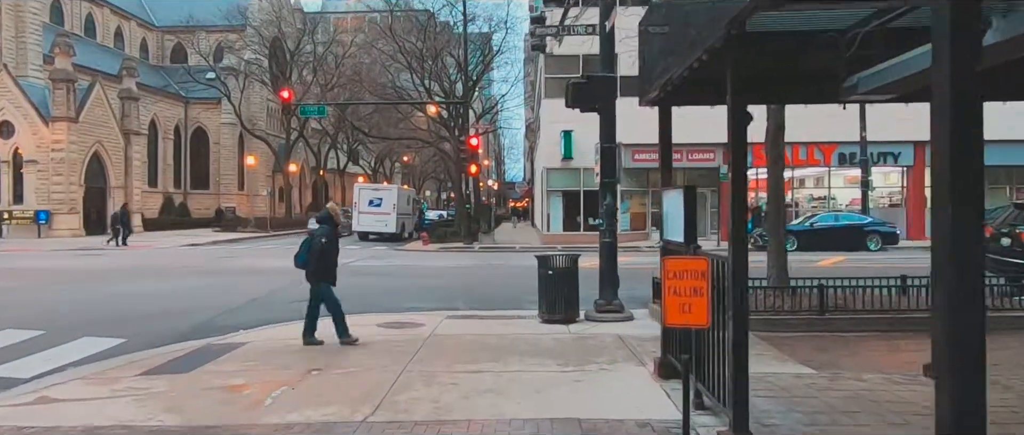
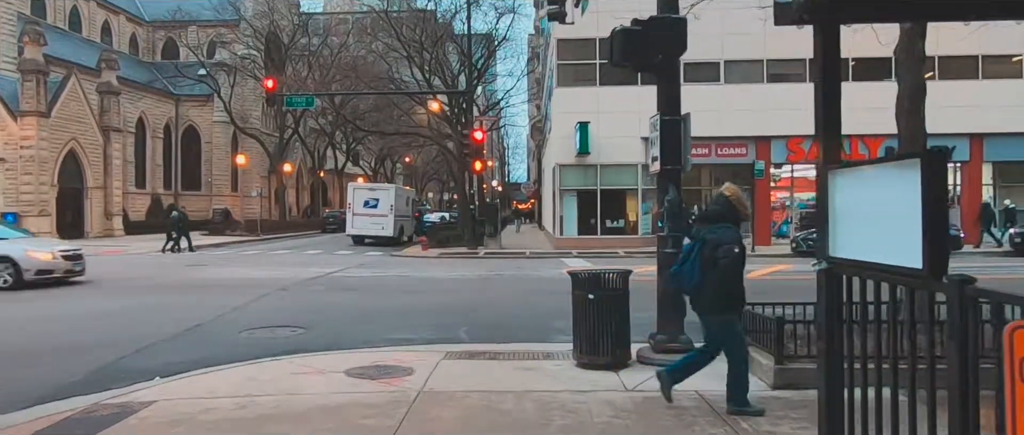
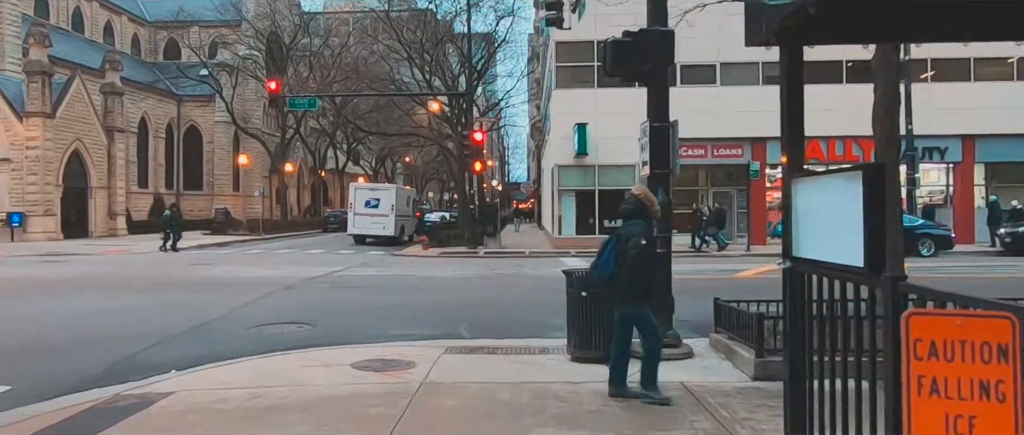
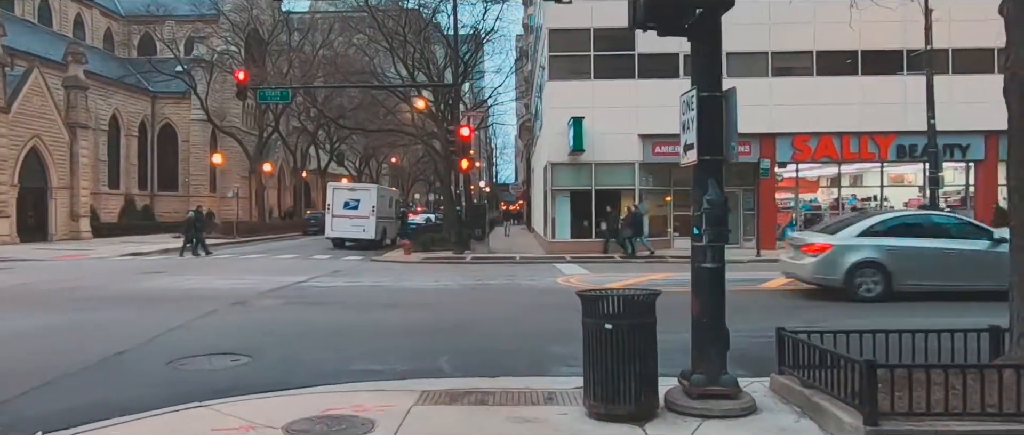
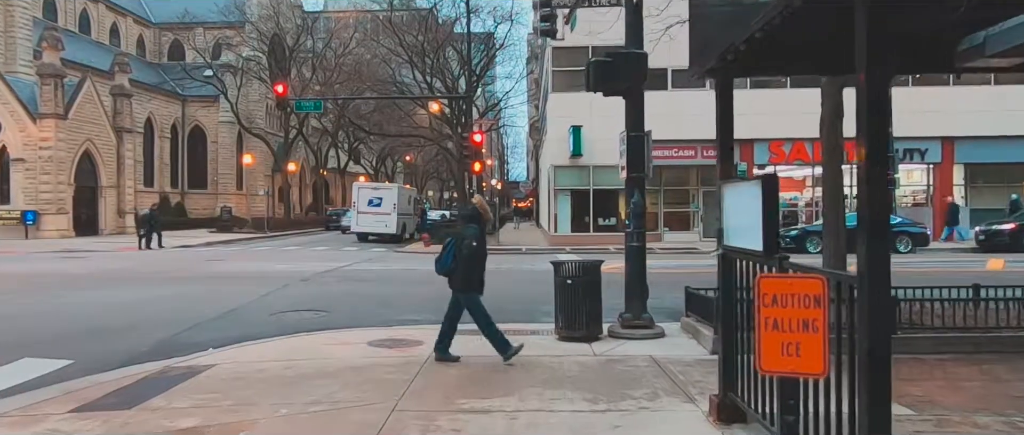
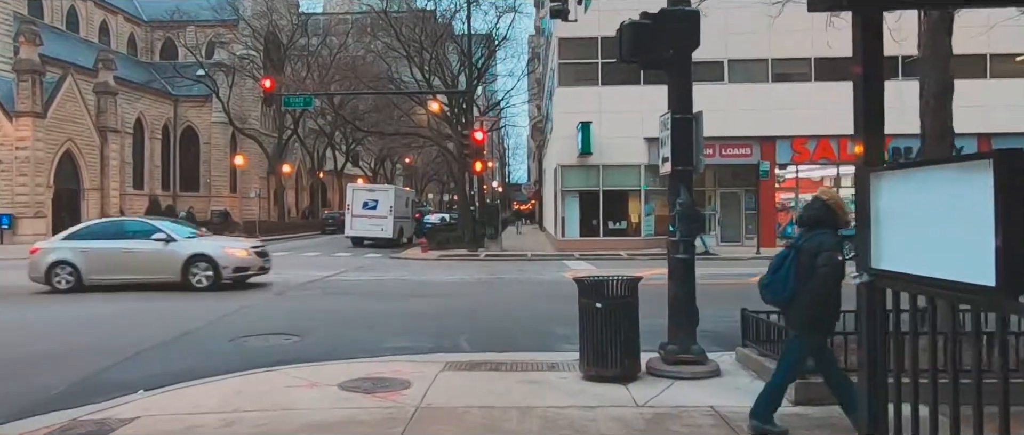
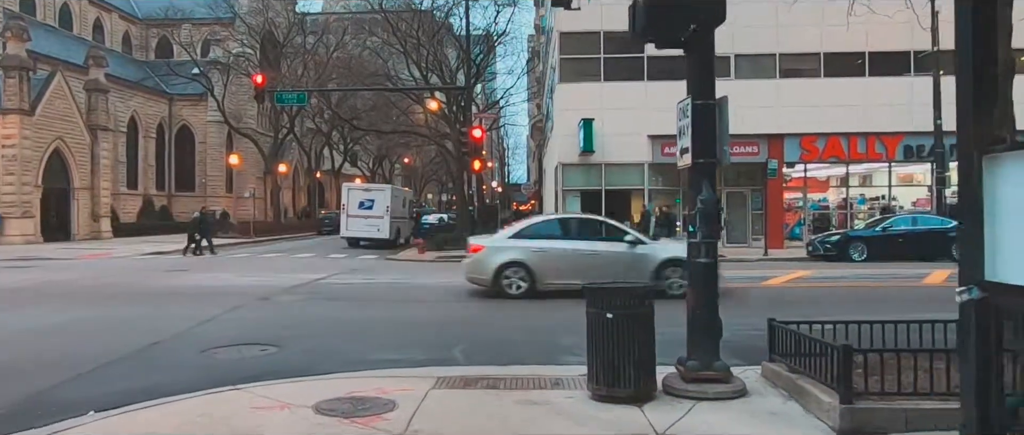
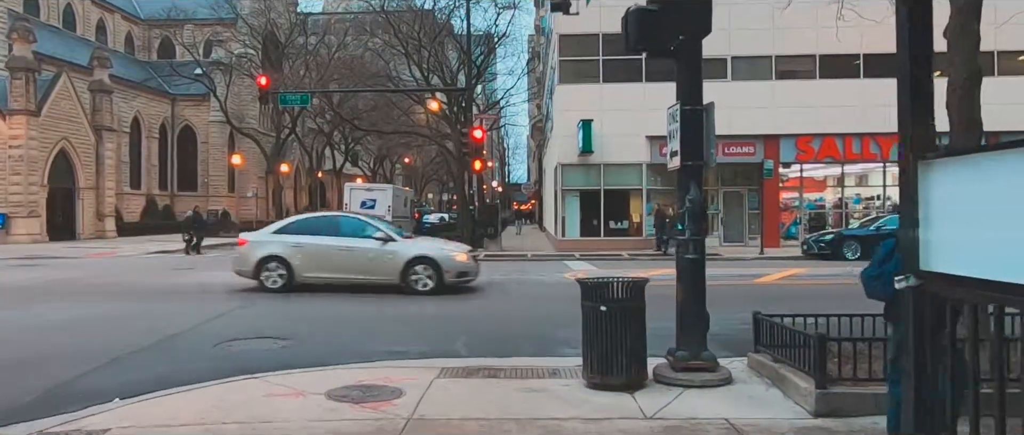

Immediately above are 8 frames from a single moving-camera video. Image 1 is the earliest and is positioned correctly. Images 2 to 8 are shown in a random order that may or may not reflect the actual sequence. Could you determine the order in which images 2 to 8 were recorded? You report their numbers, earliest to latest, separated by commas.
5, 3, 2, 6, 8, 7, 4
